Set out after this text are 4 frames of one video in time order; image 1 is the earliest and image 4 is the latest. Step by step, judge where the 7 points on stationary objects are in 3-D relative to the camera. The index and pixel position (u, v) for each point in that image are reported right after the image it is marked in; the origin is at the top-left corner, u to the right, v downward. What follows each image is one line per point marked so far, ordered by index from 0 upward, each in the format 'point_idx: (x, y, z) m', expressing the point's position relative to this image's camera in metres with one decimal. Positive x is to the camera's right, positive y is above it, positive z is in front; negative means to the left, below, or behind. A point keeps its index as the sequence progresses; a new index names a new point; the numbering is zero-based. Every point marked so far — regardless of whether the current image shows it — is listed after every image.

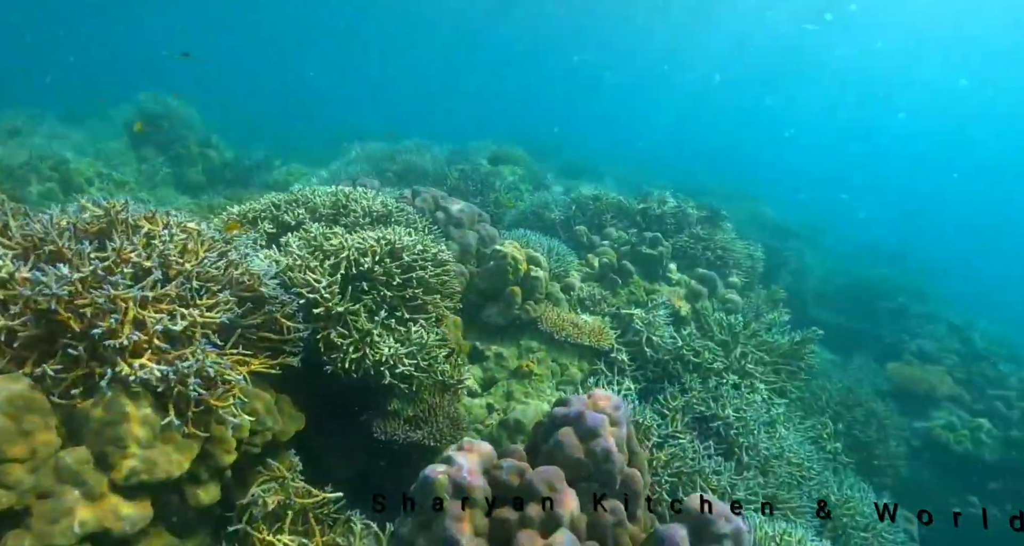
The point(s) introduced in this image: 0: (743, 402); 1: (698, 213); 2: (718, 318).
0: (+2.7, -1.5, +7.1) m
1: (+2.9, +1.0, +10.1) m
2: (+2.6, -0.6, +8.0) m
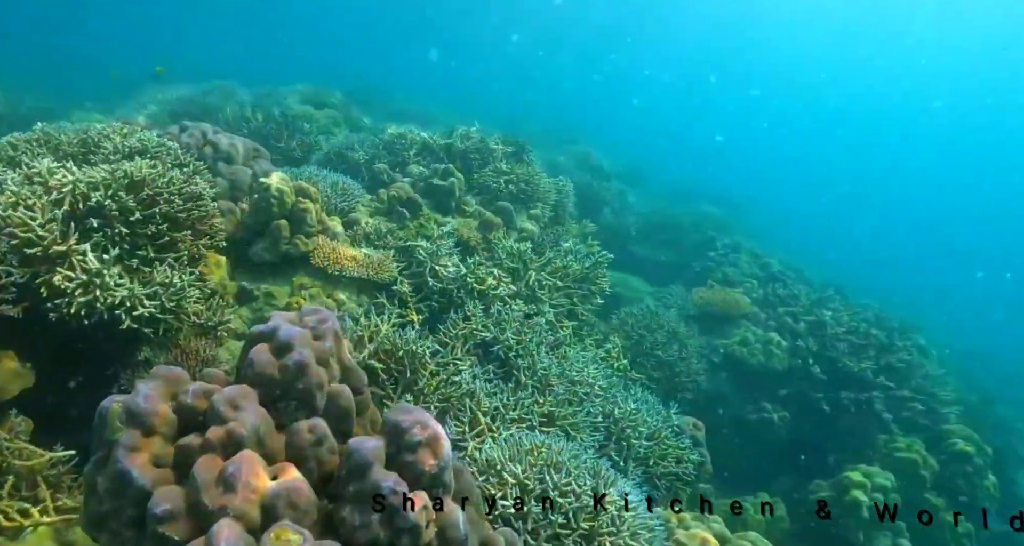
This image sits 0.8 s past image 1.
0: (+0.1, -0.6, +7.0) m
1: (-0.2, +2.0, +9.9) m
2: (-0.1, +0.4, +7.9) m
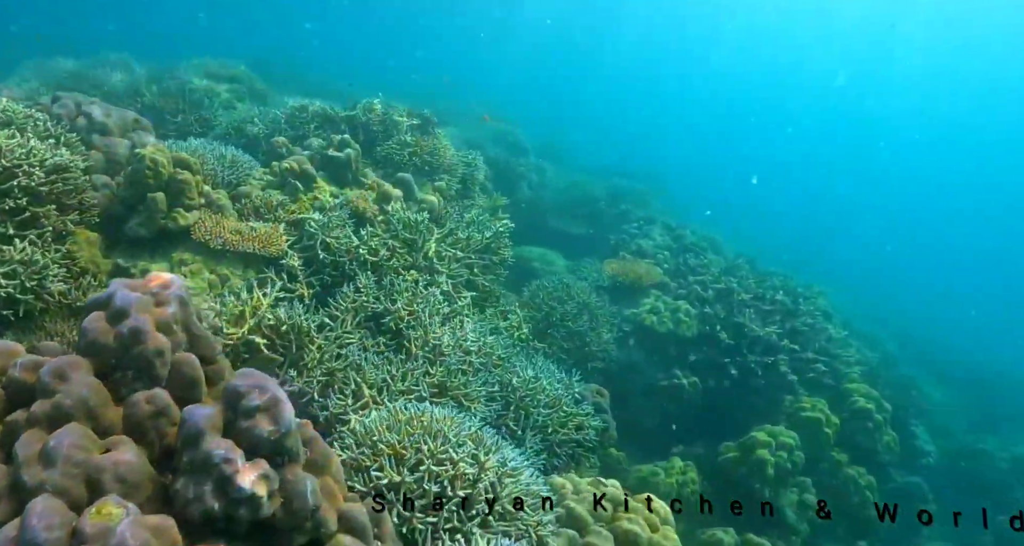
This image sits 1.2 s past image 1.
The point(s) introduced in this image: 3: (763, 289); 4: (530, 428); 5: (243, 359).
0: (-1.0, -0.2, +6.8) m
1: (-1.7, +2.4, +9.7) m
2: (-1.3, +0.7, +7.6) m
3: (+4.0, -0.3, +9.9) m
4: (+0.2, -1.6, +6.3) m
5: (-2.5, -0.8, +5.8) m
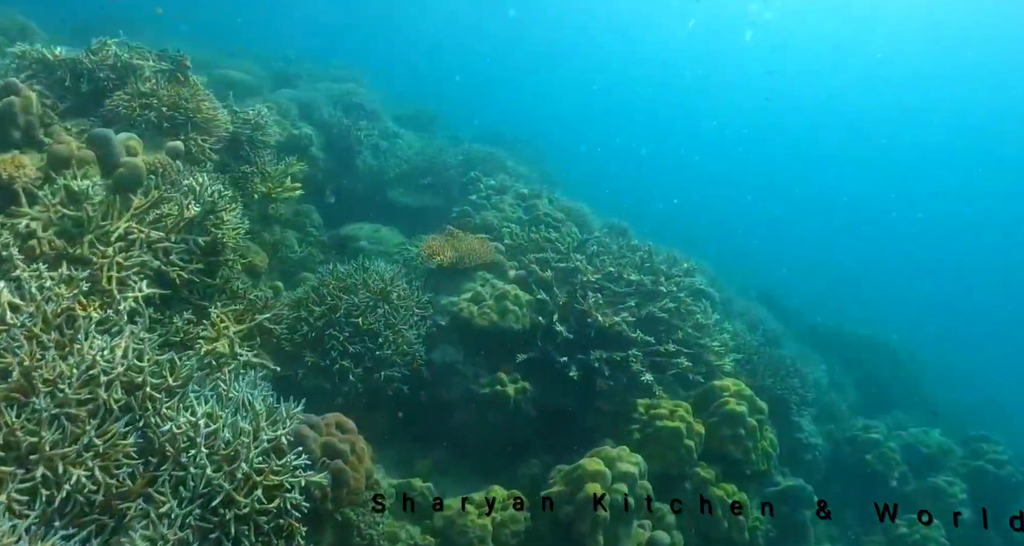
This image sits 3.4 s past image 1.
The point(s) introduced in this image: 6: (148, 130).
0: (-3.4, -0.2, +4.7) m
1: (-4.3, +2.5, +7.4) m
2: (-3.8, +0.8, +5.4) m
3: (+1.4, +0.1, +8.0) m
4: (-2.1, -1.5, +4.2) m
5: (-4.8, -0.8, +3.6) m
6: (-4.1, +1.6, +7.0) m
